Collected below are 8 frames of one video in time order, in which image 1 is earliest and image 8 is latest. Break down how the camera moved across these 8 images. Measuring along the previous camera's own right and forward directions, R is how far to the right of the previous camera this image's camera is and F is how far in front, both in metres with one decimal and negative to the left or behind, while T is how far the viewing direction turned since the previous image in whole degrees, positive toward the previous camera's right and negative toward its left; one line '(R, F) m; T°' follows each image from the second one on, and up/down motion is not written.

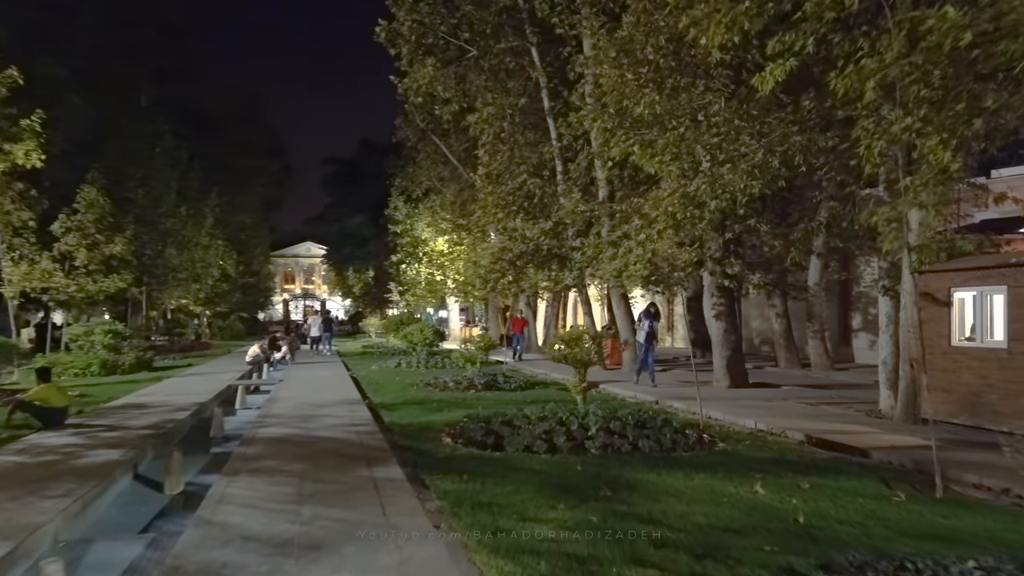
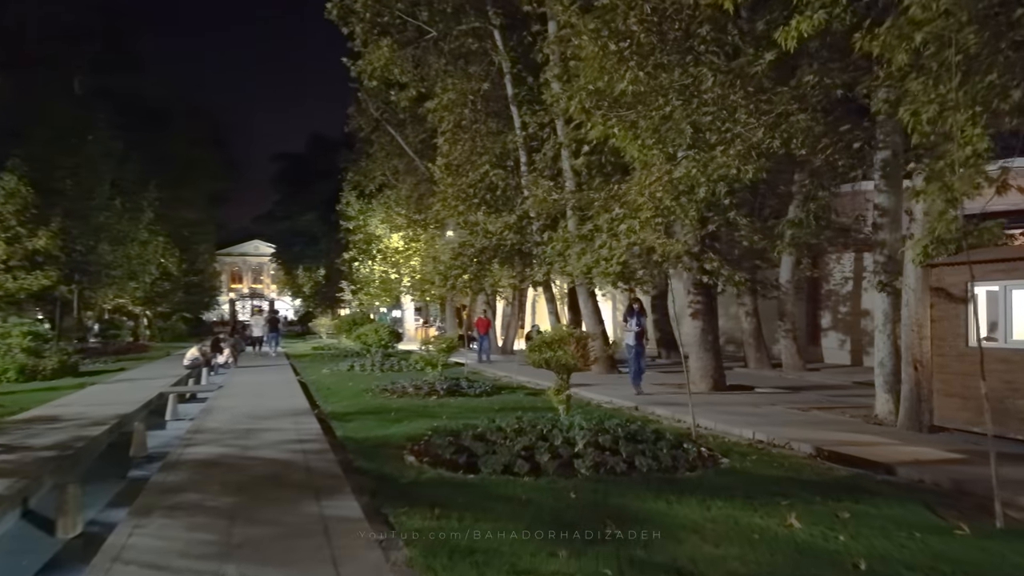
(-0.3, +1.5) m; +4°
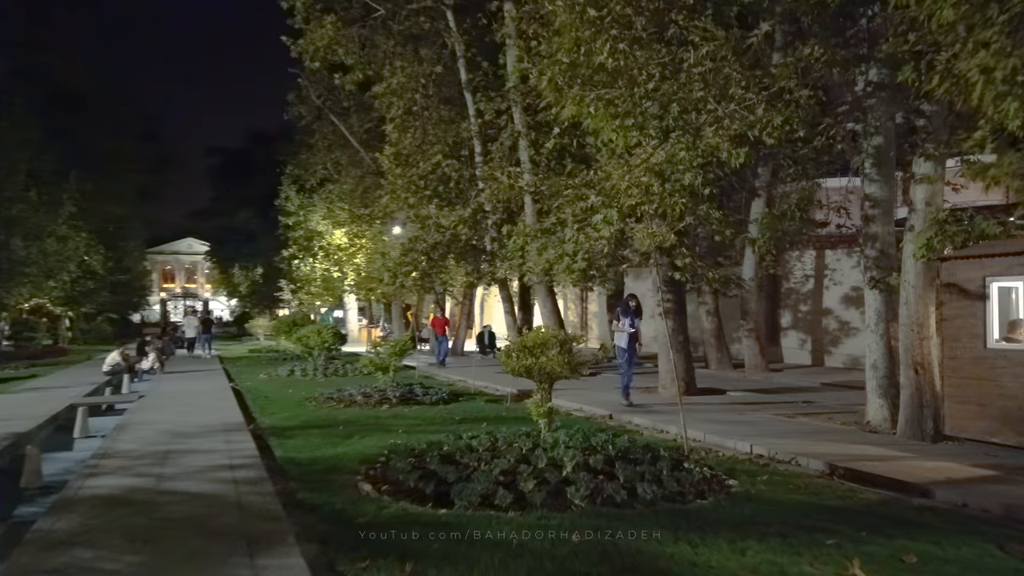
(-0.4, +1.5) m; +4°
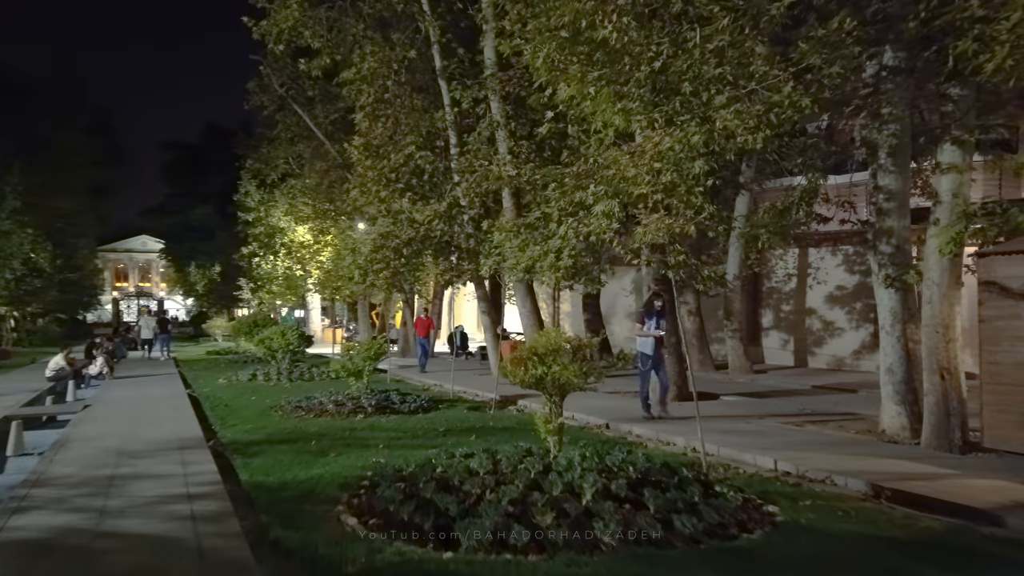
(-0.4, +1.2) m; +3°
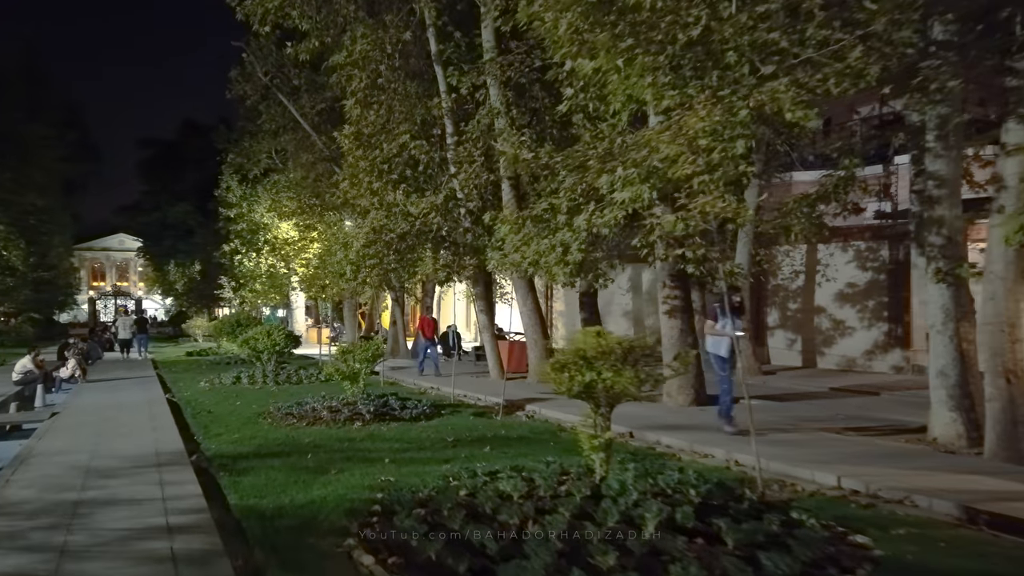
(-0.5, +1.2) m; +1°
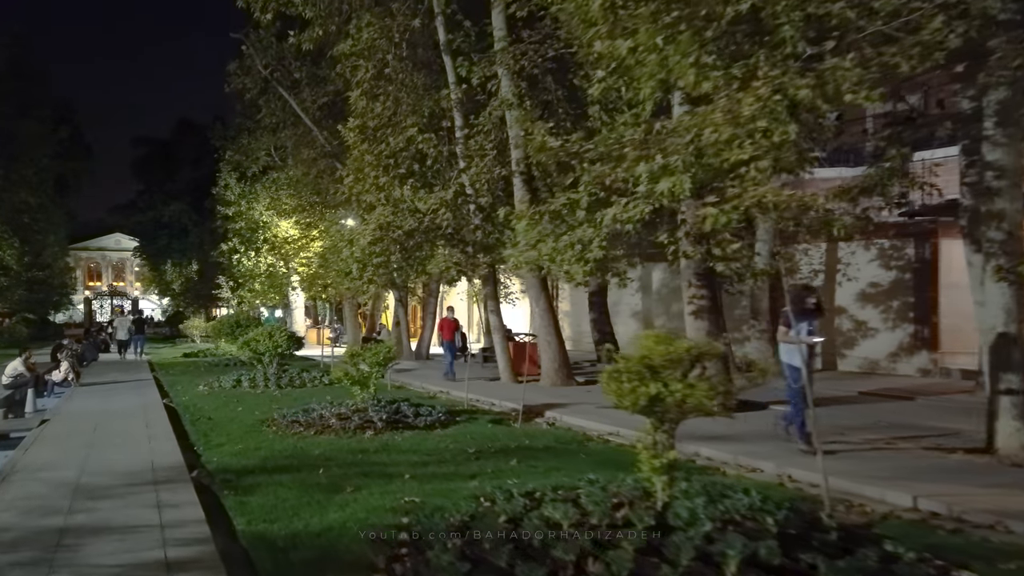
(-0.4, +0.9) m; 0°
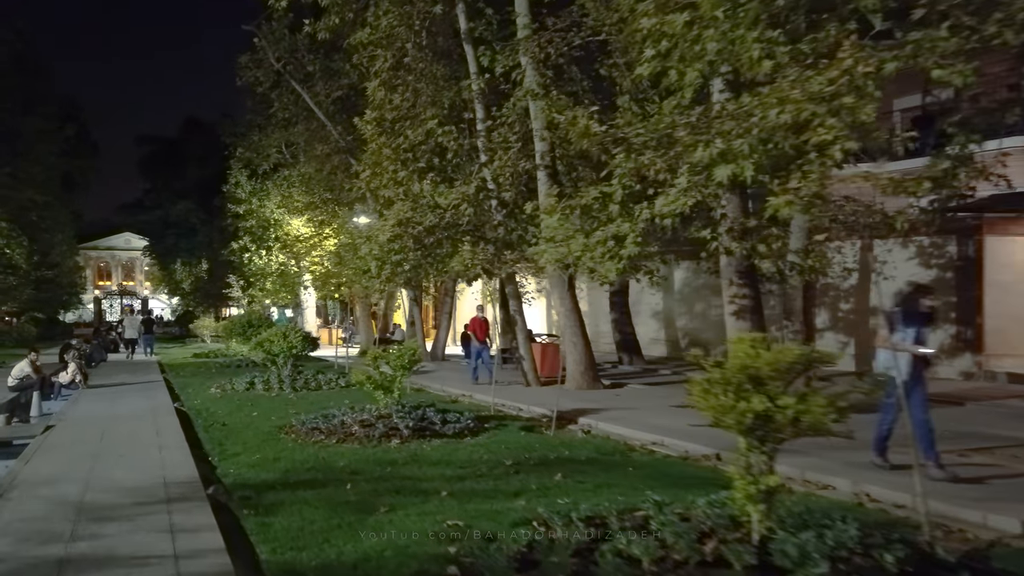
(-0.4, +0.8) m; -1°
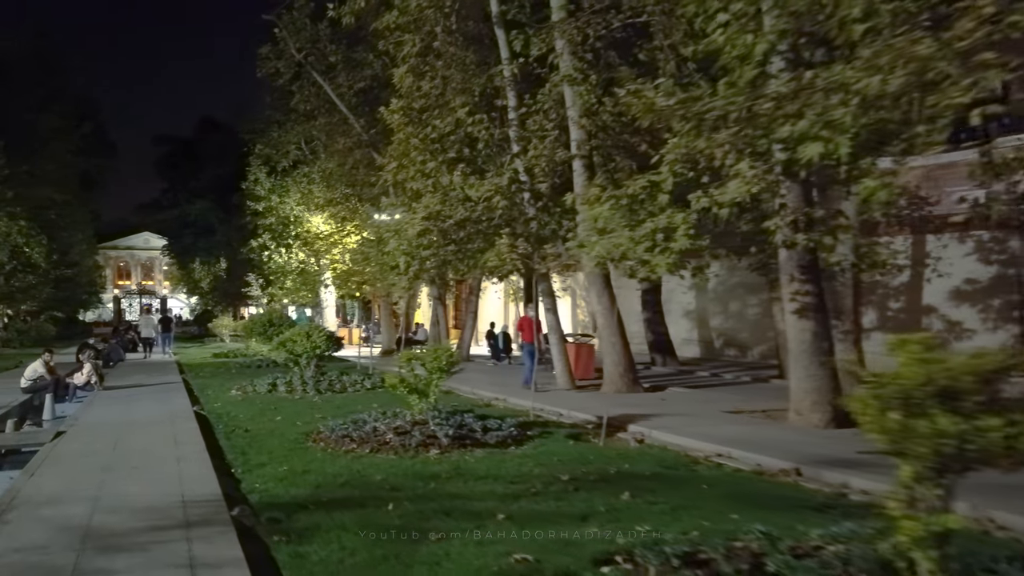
(-0.5, +1.0) m; -1°
